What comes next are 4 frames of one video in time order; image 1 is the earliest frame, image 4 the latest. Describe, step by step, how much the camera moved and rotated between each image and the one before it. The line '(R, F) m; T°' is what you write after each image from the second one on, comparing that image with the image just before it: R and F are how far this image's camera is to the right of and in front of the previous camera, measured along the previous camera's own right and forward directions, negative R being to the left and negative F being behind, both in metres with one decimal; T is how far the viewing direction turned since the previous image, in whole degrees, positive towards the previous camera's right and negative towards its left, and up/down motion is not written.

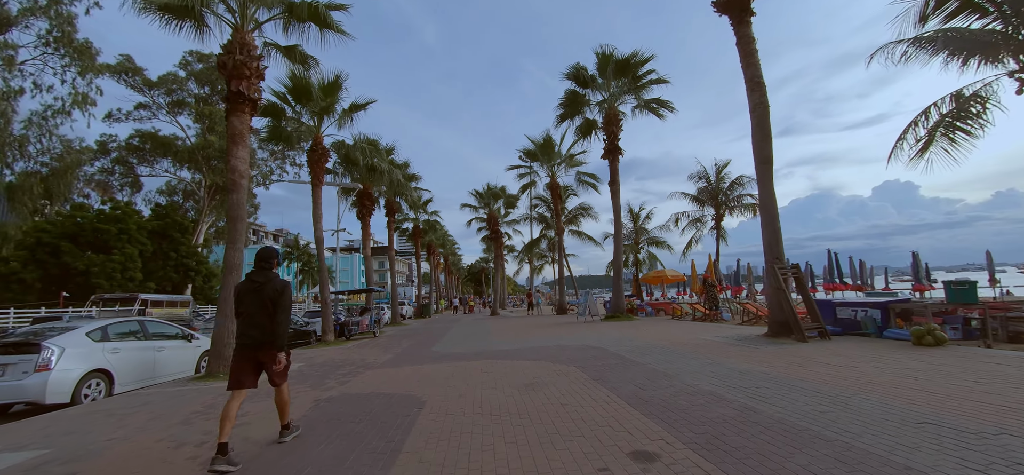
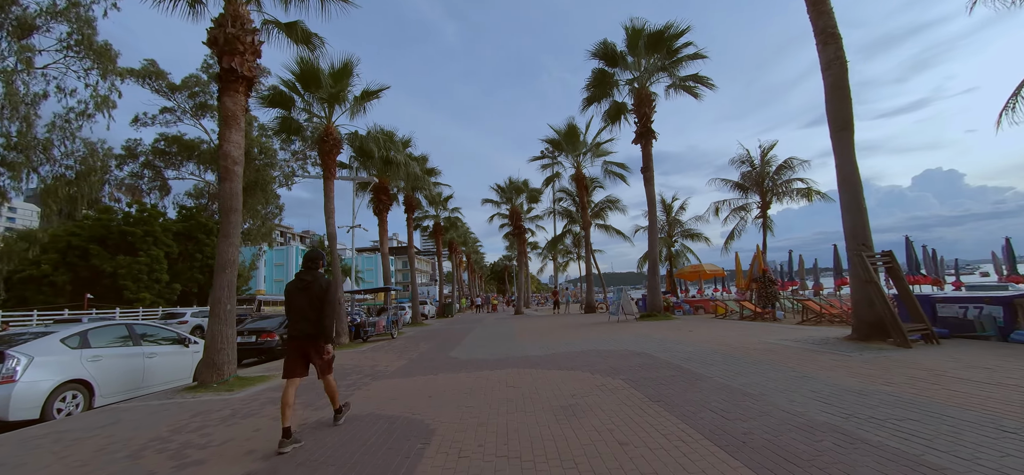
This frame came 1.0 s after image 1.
(-0.1, +1.4) m; -3°
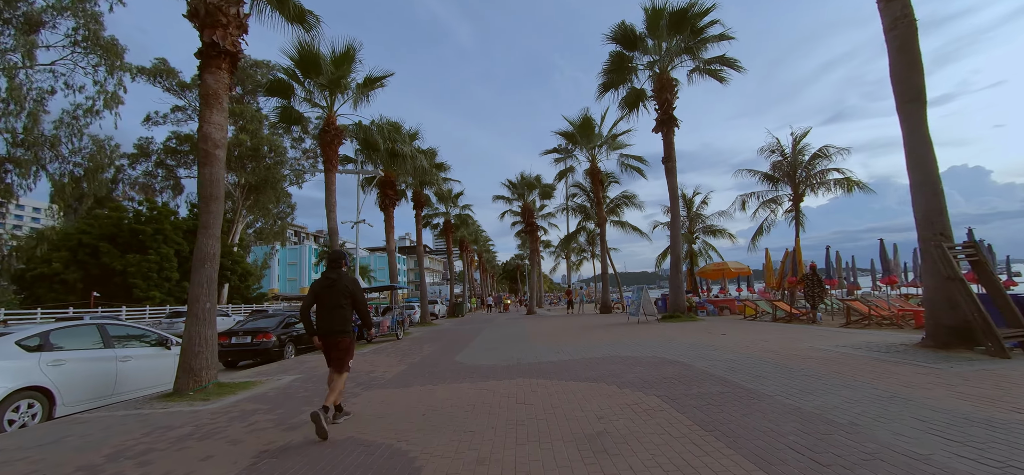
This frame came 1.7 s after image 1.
(0.0, +1.1) m; -2°
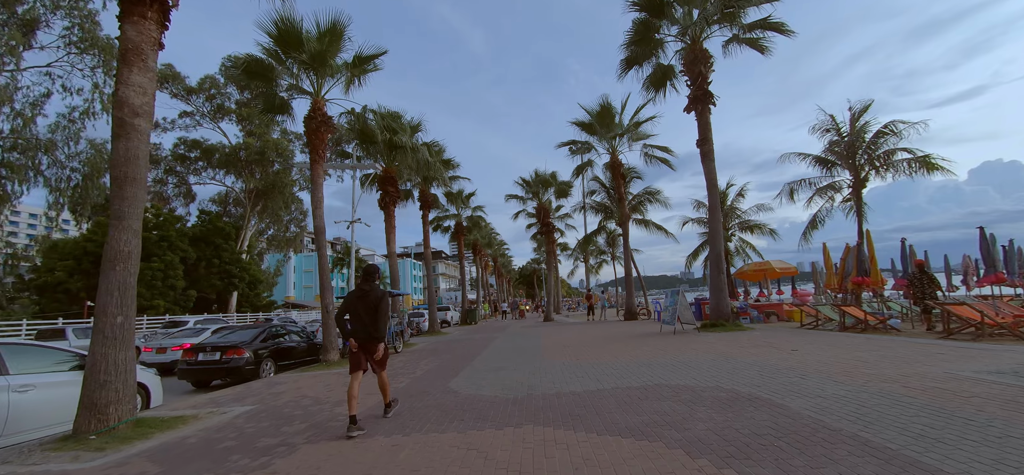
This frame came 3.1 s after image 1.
(+0.2, +2.2) m; -2°
